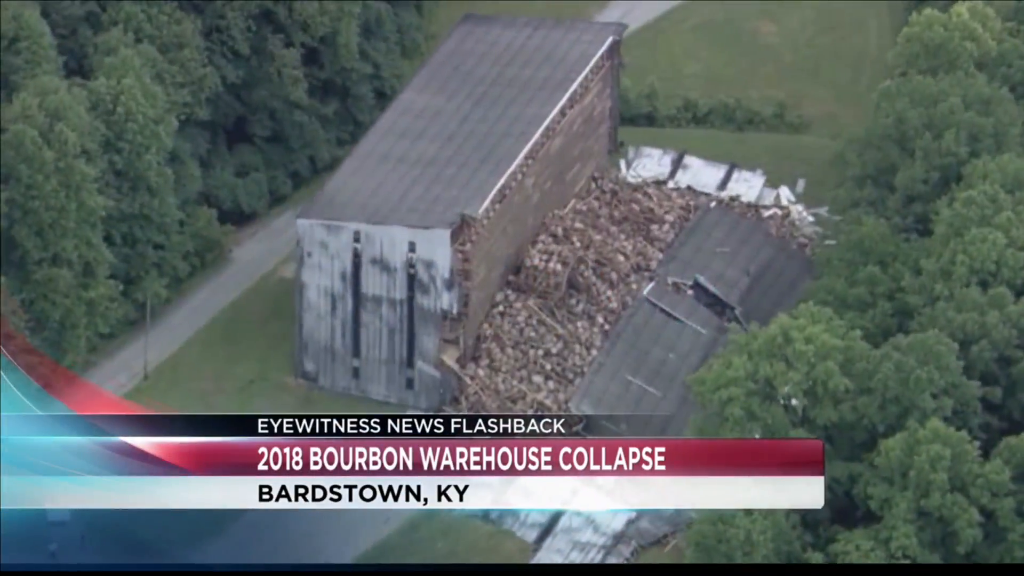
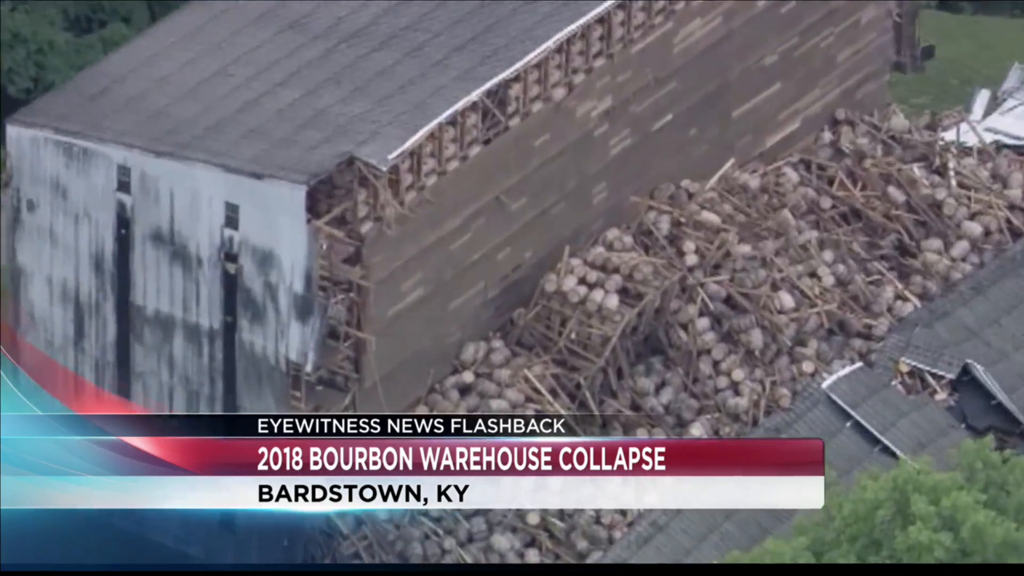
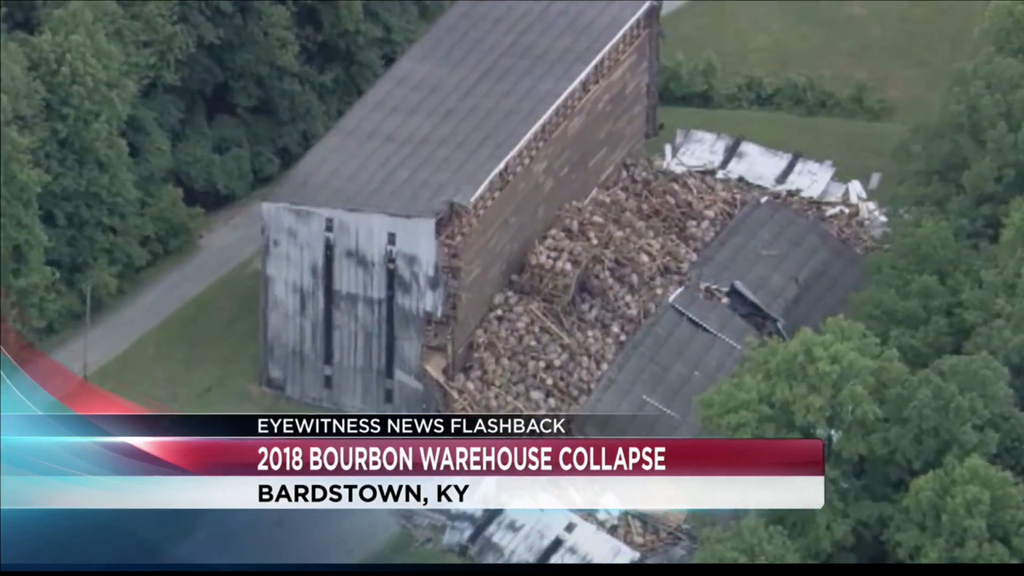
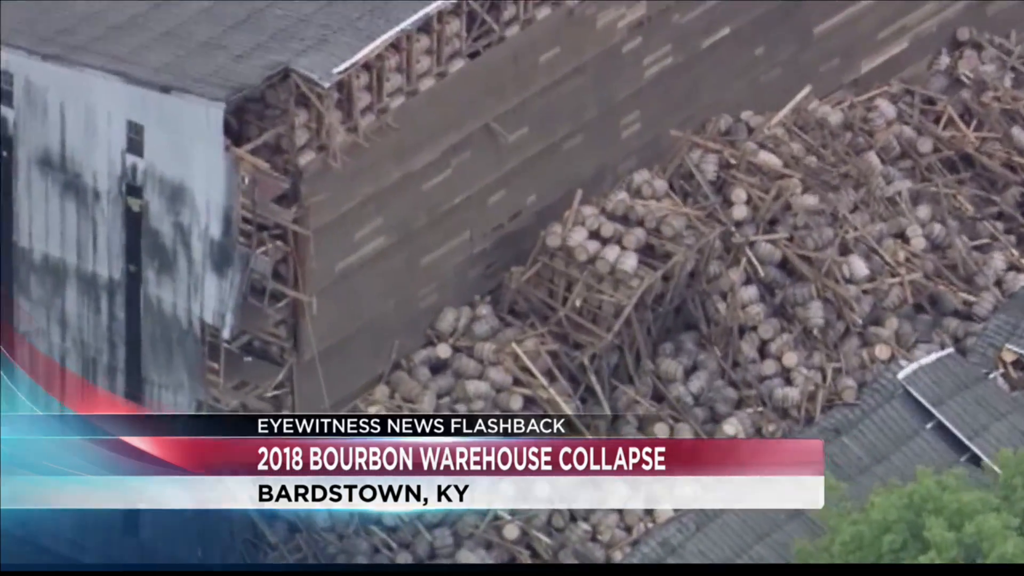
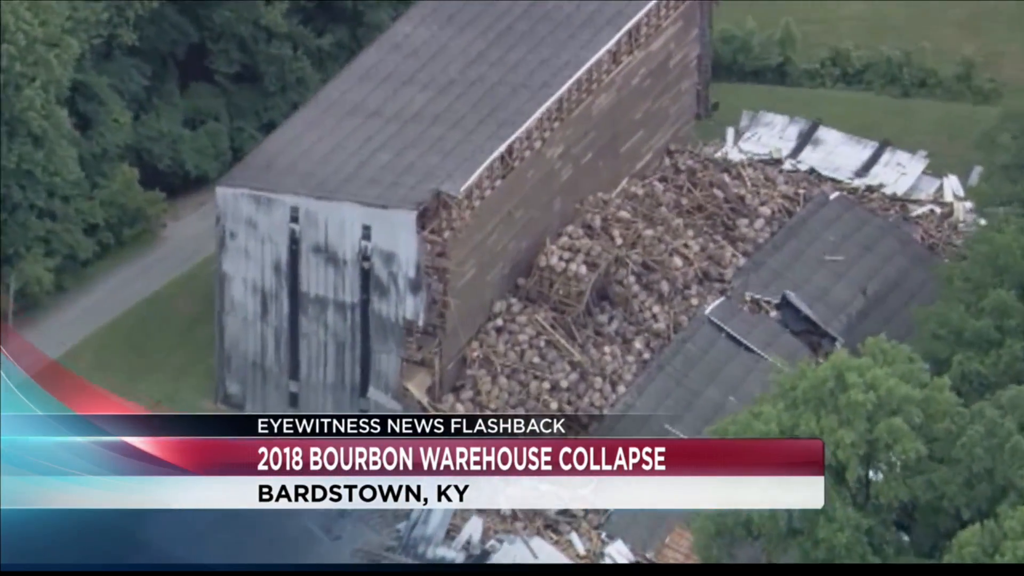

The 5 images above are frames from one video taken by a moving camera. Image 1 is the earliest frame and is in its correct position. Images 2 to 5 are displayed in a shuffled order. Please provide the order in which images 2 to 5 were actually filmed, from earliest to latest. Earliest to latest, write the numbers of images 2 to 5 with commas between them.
3, 5, 2, 4
